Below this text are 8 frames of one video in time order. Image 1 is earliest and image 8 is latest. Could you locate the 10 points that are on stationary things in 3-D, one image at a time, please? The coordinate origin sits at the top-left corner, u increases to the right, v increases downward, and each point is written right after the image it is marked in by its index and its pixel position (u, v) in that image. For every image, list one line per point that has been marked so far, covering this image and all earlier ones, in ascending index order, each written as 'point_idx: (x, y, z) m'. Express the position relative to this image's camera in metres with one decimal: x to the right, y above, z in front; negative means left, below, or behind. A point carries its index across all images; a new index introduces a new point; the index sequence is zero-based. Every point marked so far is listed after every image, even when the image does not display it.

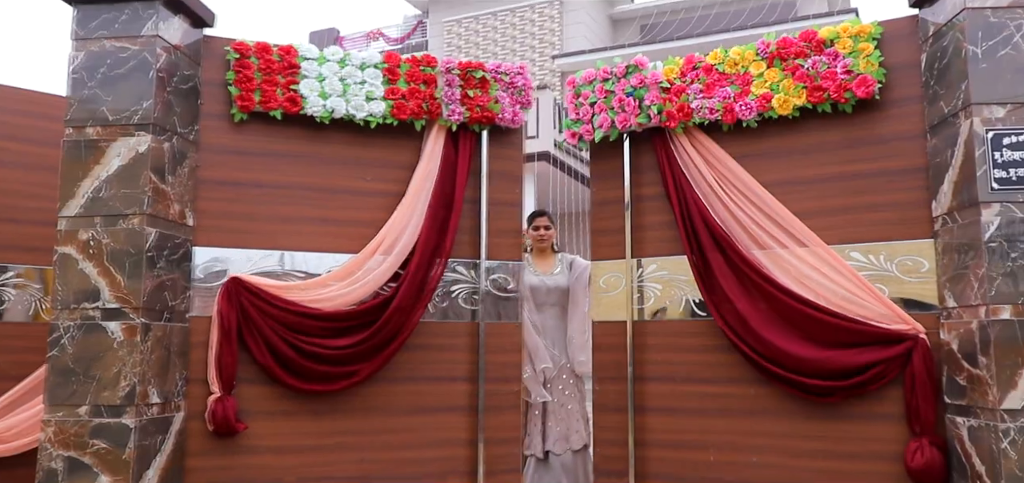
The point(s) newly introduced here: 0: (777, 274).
0: (+1.3, -0.2, +3.5) m
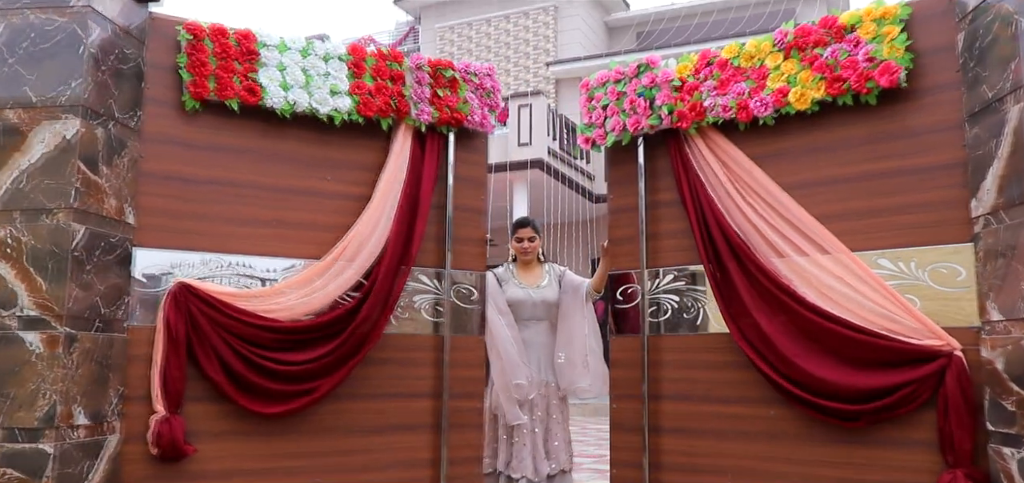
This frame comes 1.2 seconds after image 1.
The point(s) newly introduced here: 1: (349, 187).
0: (+1.3, -0.2, +3.1) m
1: (-0.8, +0.3, +3.6) m
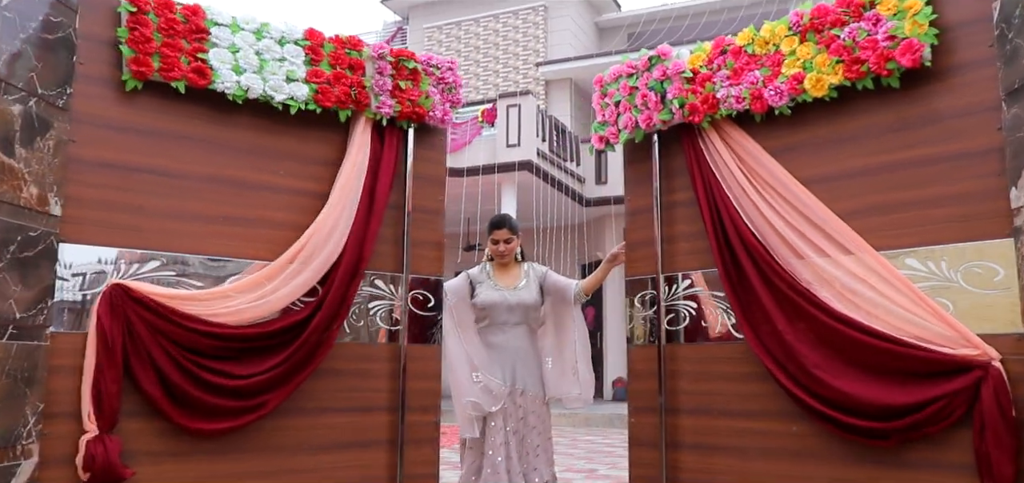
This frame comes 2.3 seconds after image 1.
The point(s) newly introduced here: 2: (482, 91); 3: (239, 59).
0: (+1.2, -0.2, +2.7) m
1: (-0.9, +0.3, +3.2) m
2: (-0.5, +2.4, +11.8) m
3: (-1.1, +0.7, +3.0) m
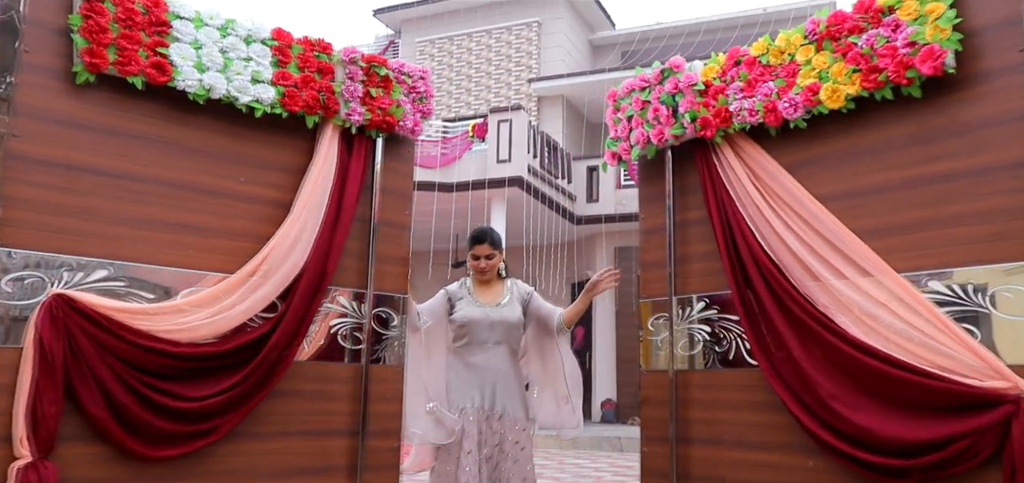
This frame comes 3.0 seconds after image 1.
0: (+1.1, -0.2, +2.5) m
1: (-0.9, +0.2, +2.9) m
2: (-0.6, +2.2, +11.6) m
3: (-1.2, +0.7, +2.7) m
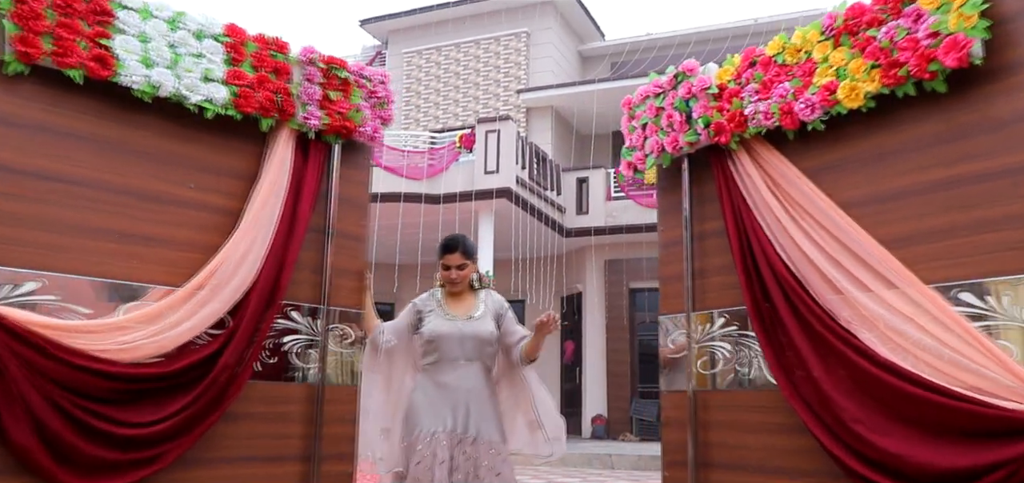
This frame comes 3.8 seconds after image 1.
0: (+1.1, -0.3, +2.3) m
1: (-1.0, +0.2, +2.7) m
2: (-0.8, +2.0, +11.4) m
3: (-1.2, +0.7, +2.5) m
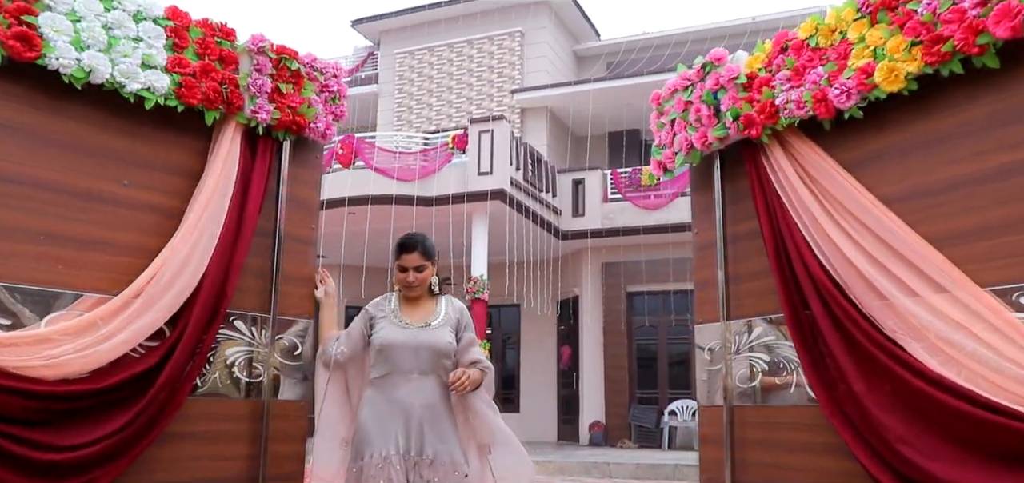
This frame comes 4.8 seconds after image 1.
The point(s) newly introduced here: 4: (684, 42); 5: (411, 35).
0: (+1.0, -0.3, +2.0) m
1: (-1.0, +0.2, +2.4) m
2: (-0.9, +1.9, +11.1) m
3: (-1.3, +0.7, +2.1) m
4: (+2.6, +3.1, +11.1) m
5: (-1.6, +3.3, +11.6) m
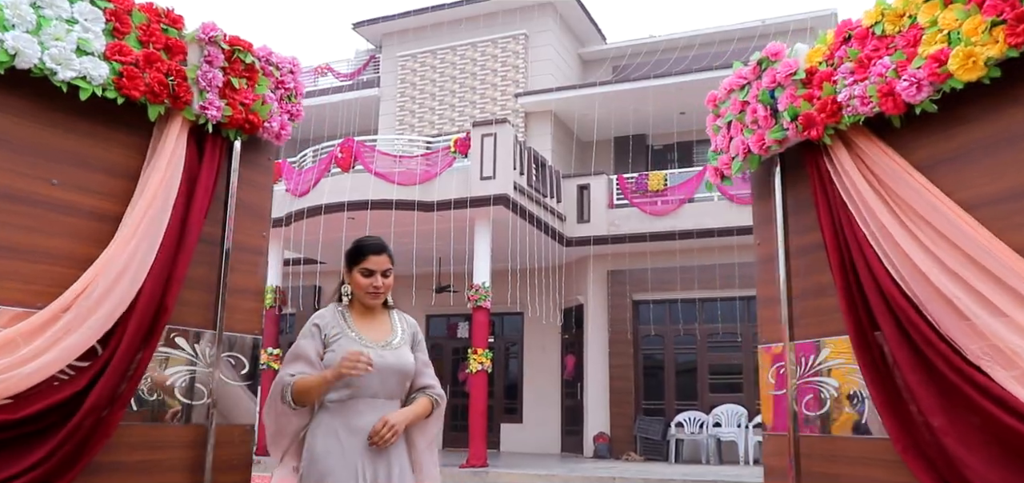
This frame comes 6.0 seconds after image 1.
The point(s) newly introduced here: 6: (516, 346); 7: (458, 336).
0: (+1.1, -0.3, +1.6) m
1: (-1.0, +0.2, +2.0) m
2: (-0.8, +1.8, +10.8) m
3: (-1.2, +0.6, +1.8) m
4: (+2.7, +3.0, +10.8) m
5: (-1.6, +3.2, +11.4) m
6: (+0.1, -1.5, +10.3) m
7: (-0.8, -1.3, +10.3) m
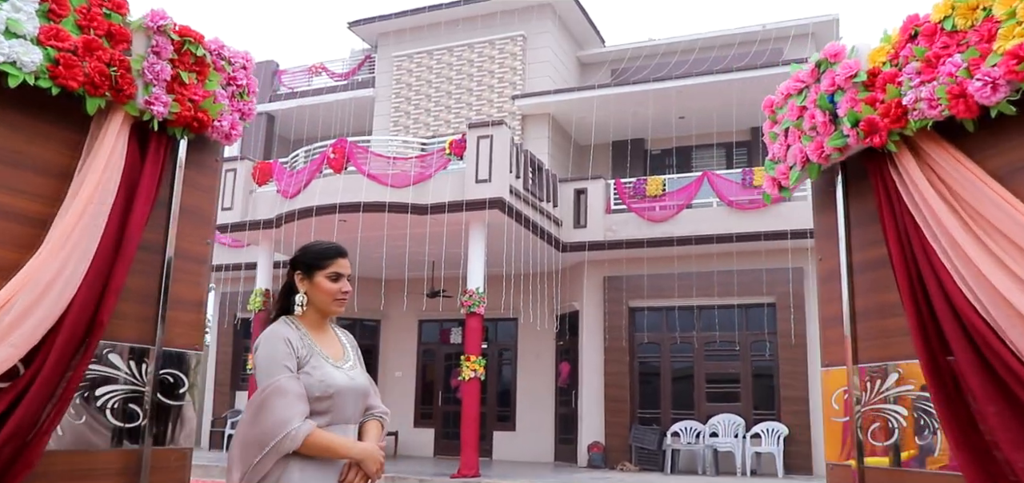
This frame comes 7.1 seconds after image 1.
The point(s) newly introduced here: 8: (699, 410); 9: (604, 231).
0: (+1.1, -0.3, +1.4) m
1: (-1.0, +0.1, +1.8) m
2: (-0.9, +1.7, +10.5) m
3: (-1.2, +0.6, +1.6) m
4: (+2.7, +2.9, +10.6) m
5: (-1.6, +3.2, +11.1) m
6: (0.0, -1.6, +10.0) m
7: (-0.9, -1.4, +10.0) m
8: (+2.3, -2.1, +8.9) m
9: (+1.2, +0.1, +8.9) m
